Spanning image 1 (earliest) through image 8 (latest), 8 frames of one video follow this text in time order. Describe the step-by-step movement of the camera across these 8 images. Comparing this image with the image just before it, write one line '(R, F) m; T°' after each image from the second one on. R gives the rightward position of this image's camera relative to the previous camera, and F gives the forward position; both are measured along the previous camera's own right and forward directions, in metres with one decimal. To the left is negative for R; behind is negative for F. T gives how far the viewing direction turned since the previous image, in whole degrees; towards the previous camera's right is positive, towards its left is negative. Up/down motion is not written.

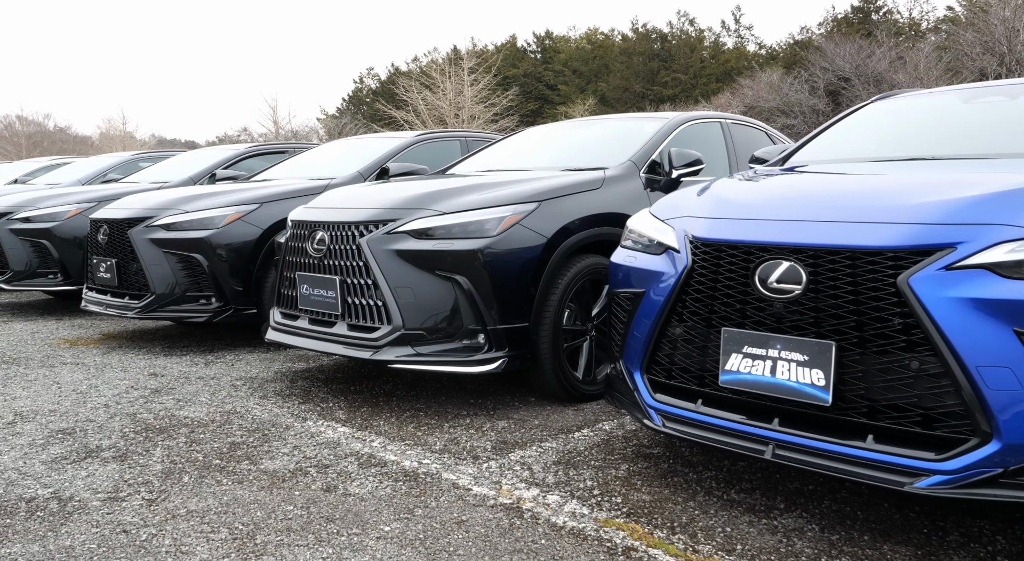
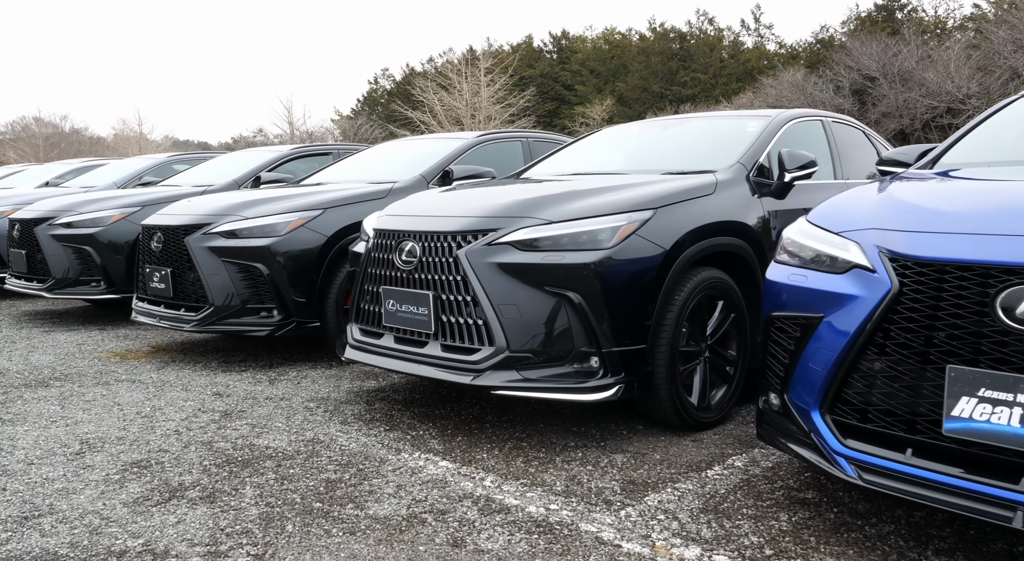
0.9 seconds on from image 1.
(-0.4, +0.3) m; -1°
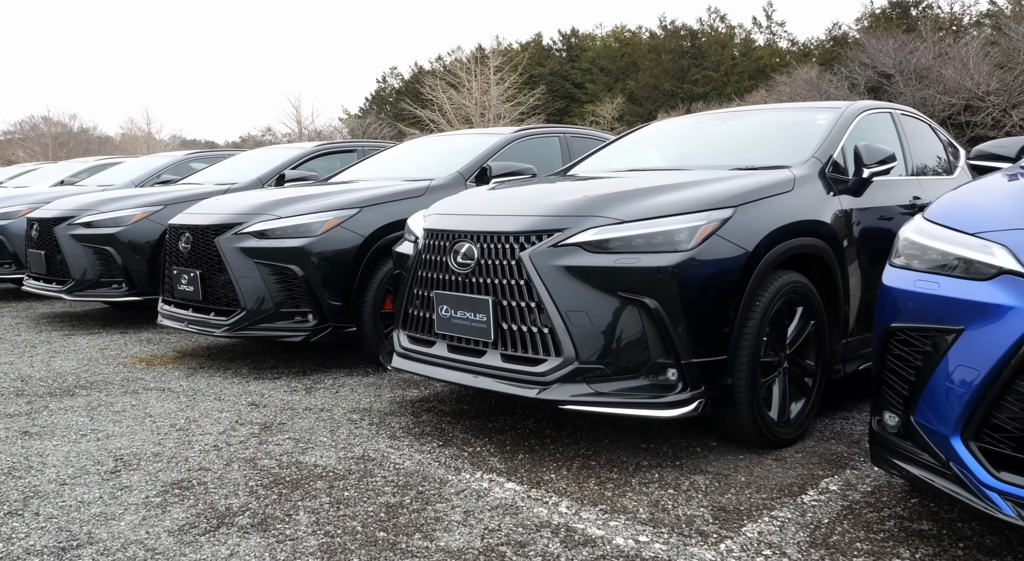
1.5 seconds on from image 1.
(-0.2, +0.2) m; -1°
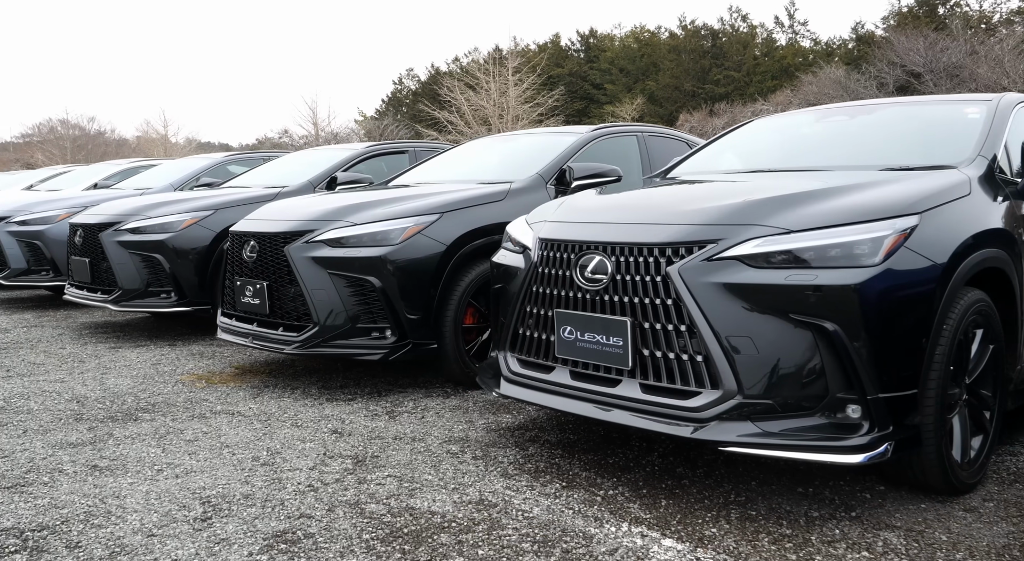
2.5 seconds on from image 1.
(-0.4, +0.4) m; -1°
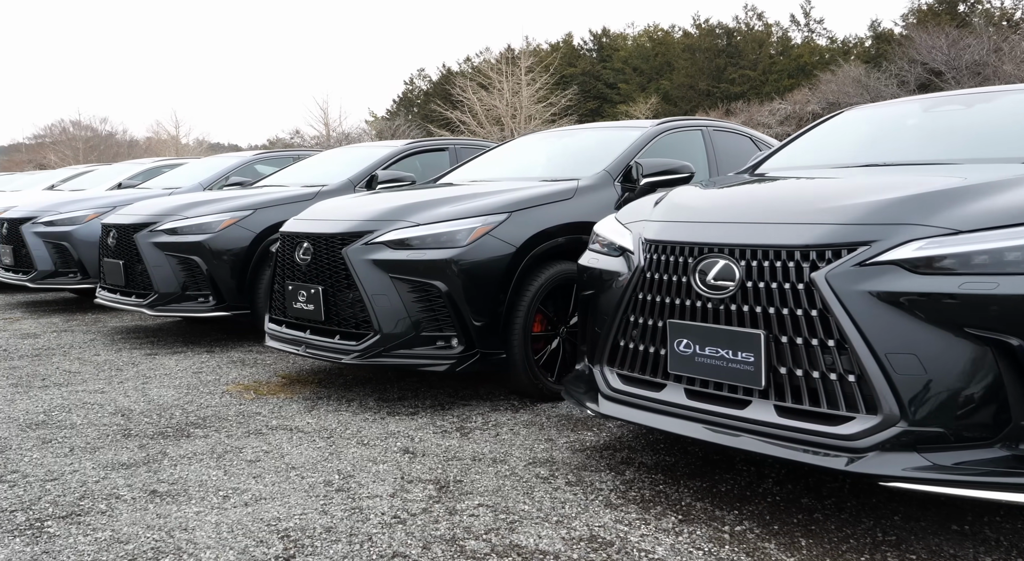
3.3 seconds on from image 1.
(-0.3, +0.3) m; -1°
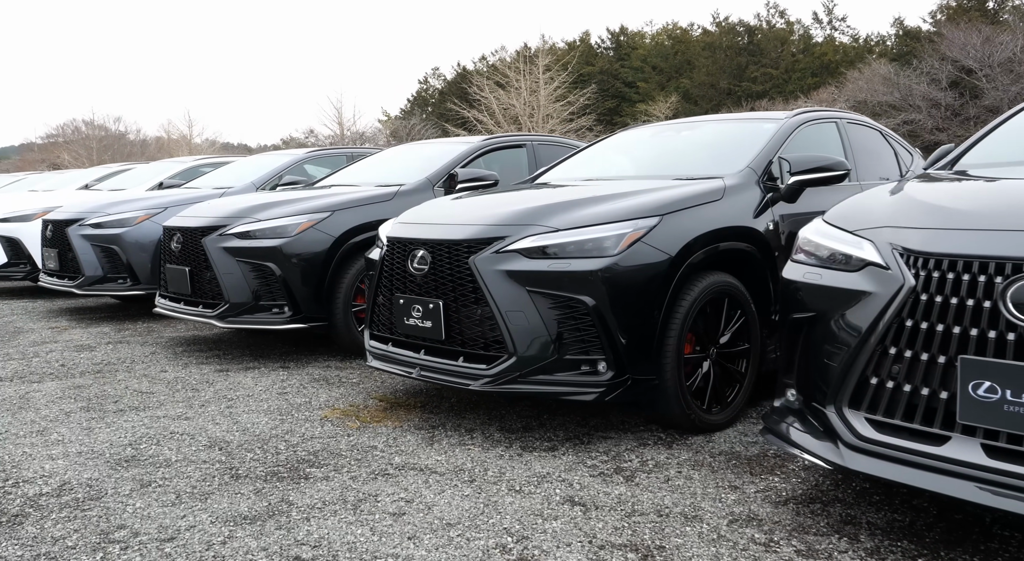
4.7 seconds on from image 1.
(-0.6, +0.5) m; -1°
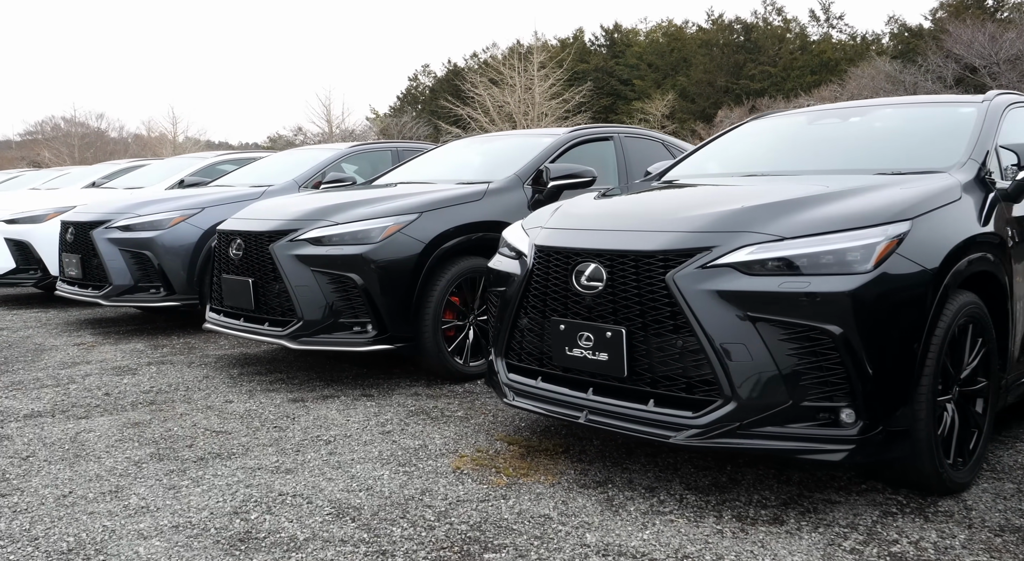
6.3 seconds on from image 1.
(-0.7, +0.7) m; +1°
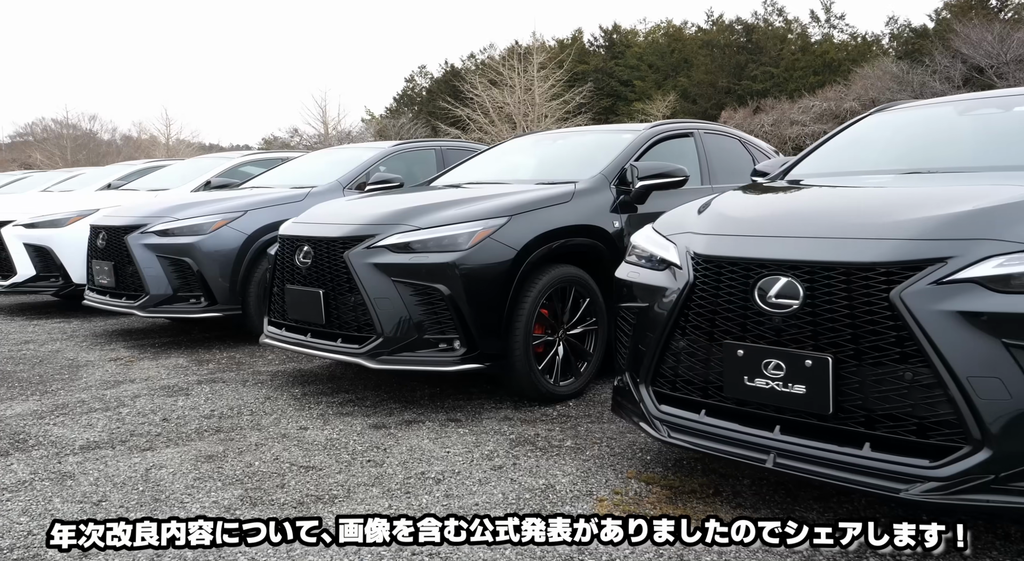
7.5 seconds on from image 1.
(-0.5, +0.5) m; 0°
